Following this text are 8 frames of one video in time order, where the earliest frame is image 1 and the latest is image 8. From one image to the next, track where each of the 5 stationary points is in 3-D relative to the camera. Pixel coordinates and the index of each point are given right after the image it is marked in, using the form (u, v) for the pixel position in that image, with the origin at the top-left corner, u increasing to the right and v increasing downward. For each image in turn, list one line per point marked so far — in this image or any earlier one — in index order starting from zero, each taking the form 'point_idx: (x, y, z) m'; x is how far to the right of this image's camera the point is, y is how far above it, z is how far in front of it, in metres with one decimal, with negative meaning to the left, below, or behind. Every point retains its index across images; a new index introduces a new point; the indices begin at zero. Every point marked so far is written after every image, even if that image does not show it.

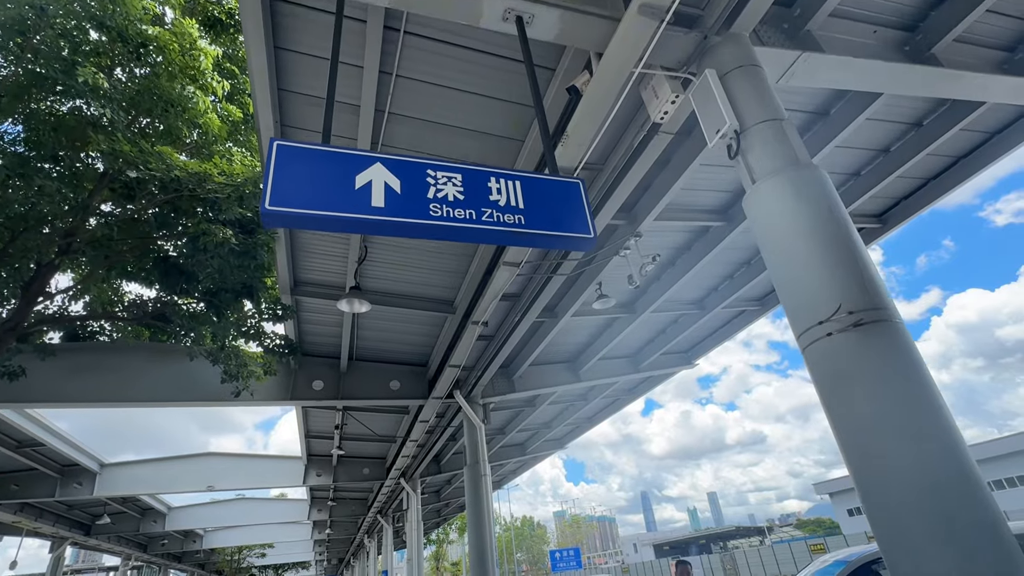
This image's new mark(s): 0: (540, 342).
0: (+0.5, -0.8, +8.2) m
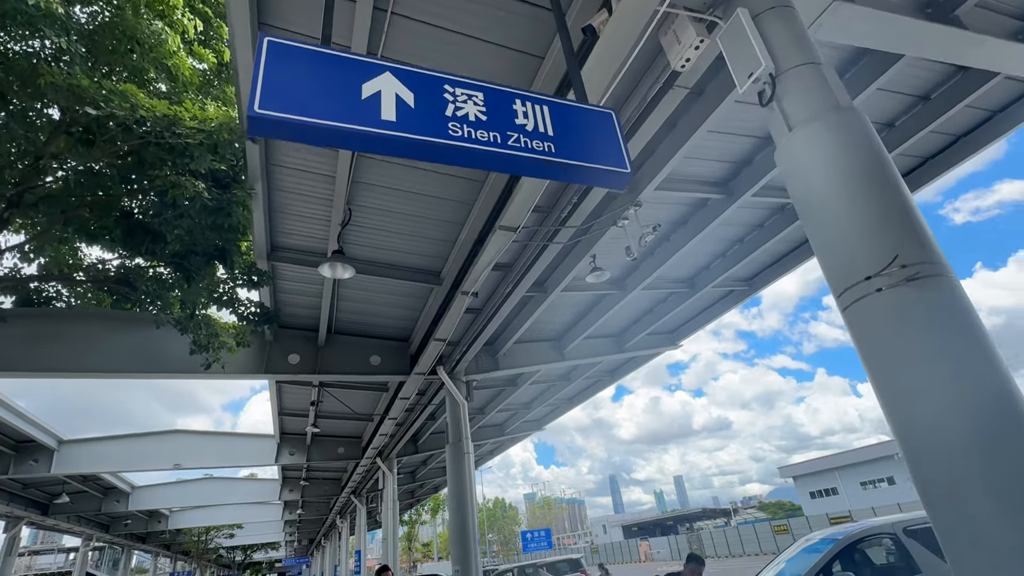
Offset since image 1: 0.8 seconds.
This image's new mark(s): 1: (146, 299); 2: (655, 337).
0: (+0.3, -0.4, +8.0) m
1: (-4.0, -0.2, +5.8) m
2: (+2.9, -1.0, +10.7) m
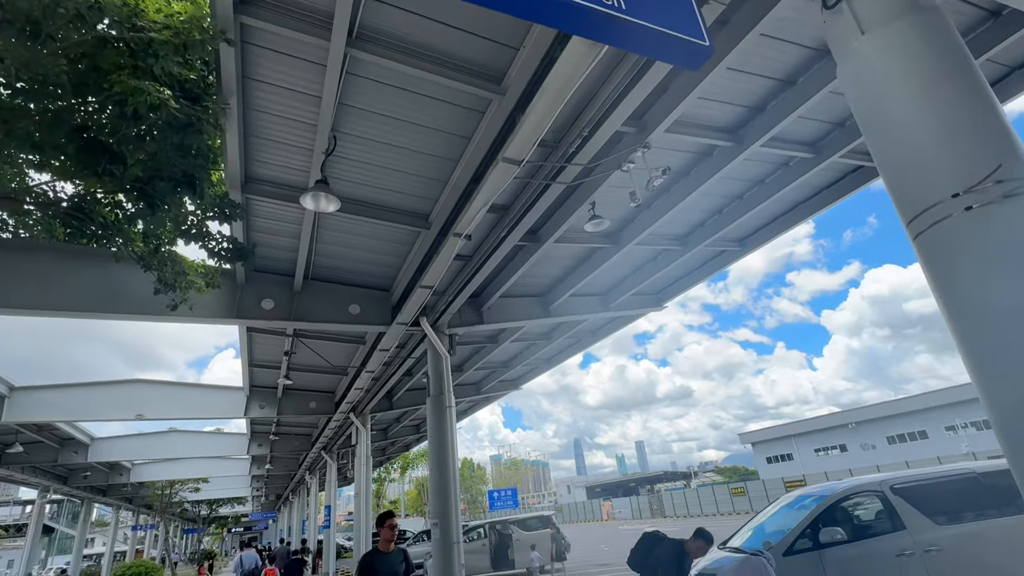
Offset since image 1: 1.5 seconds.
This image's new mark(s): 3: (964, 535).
0: (+0.1, +0.3, +7.7) m
1: (-4.0, +0.5, +5.2) m
2: (+2.5, -0.2, +10.5) m
3: (+4.5, -2.4, +5.2) m
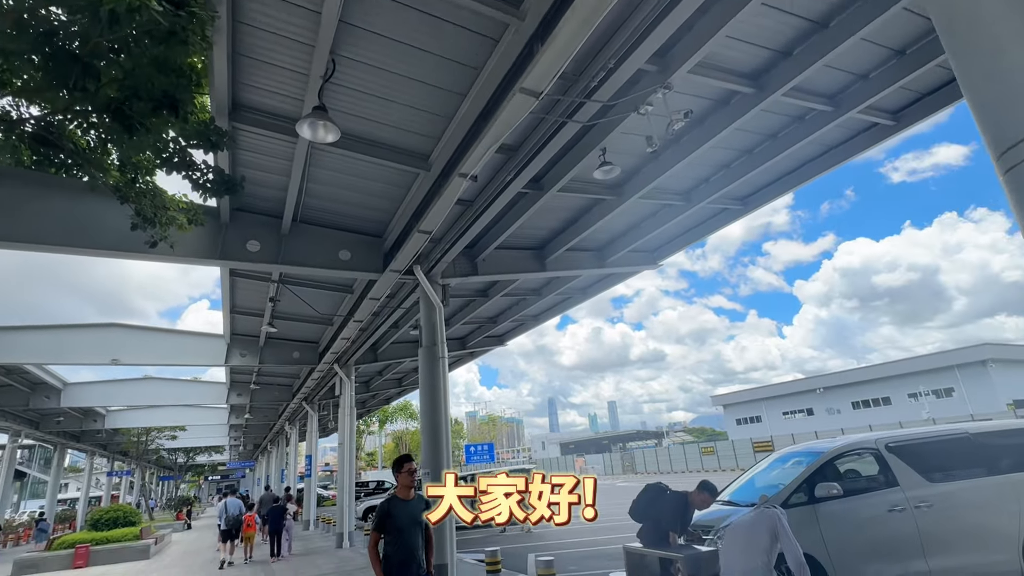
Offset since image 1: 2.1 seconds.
0: (+0.1, +1.0, +7.4) m
1: (-3.9, +1.2, +4.8) m
2: (+2.4, +0.7, +10.4) m
3: (+4.4, -2.0, +5.3) m
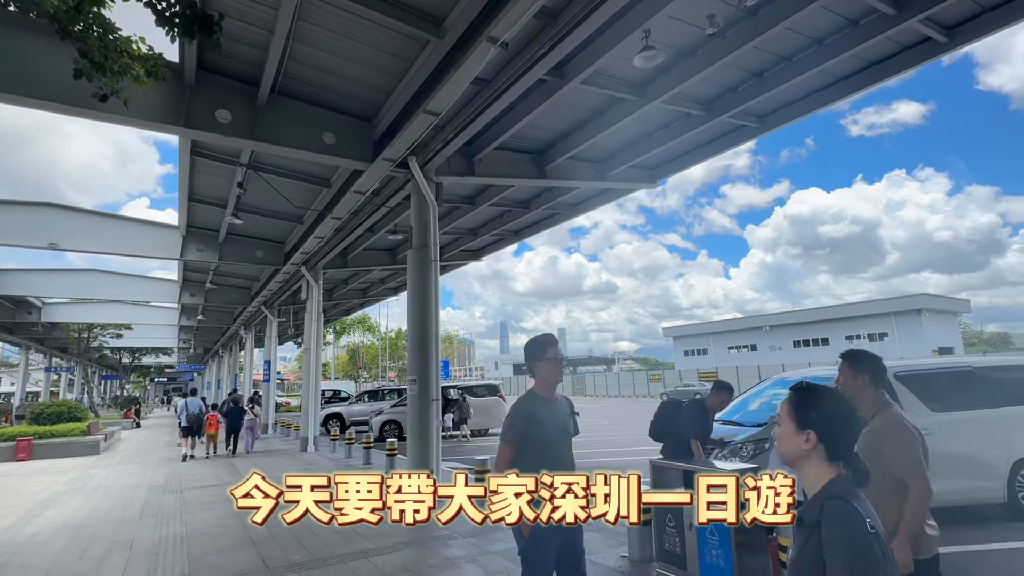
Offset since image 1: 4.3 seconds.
0: (+0.2, +2.2, +6.6) m
1: (-3.6, +2.3, +3.7) m
2: (+2.3, +2.2, +9.8) m
3: (+4.5, -1.4, +5.4) m
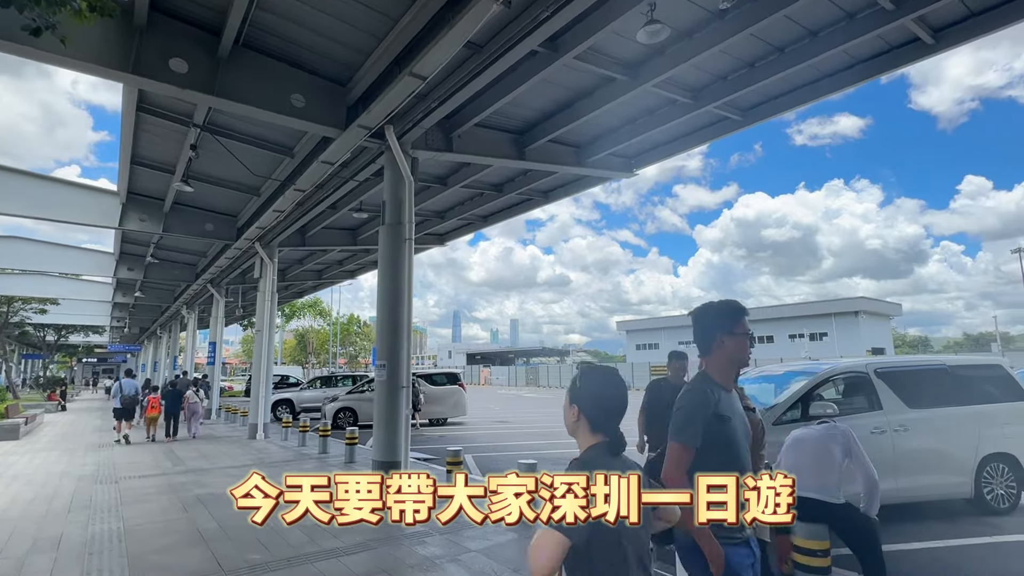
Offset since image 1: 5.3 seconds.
0: (+0.1, +2.4, +6.3) m
1: (-3.4, +2.6, +3.0) m
2: (+1.9, +2.4, +9.6) m
3: (+4.3, -1.3, +5.4) m
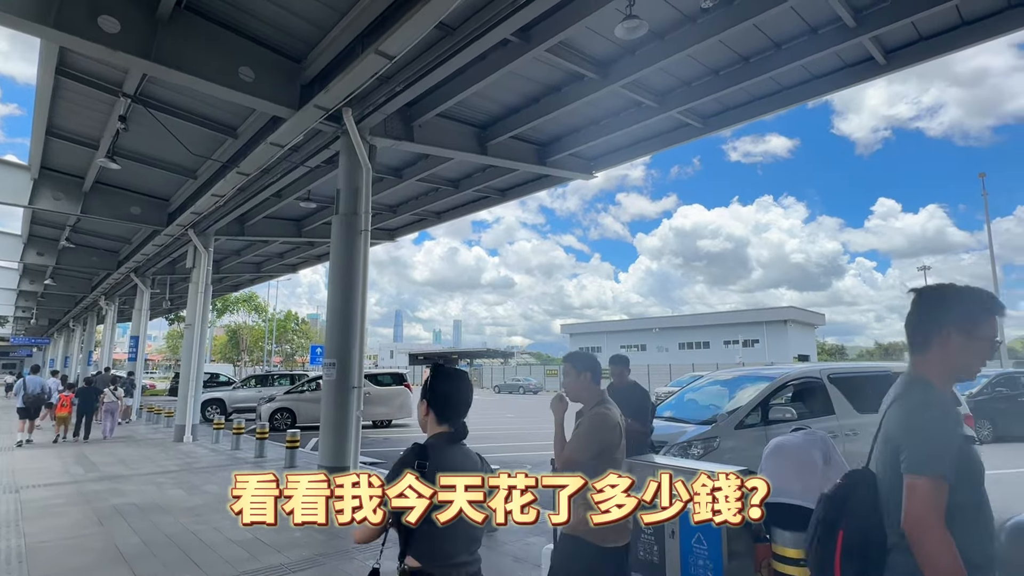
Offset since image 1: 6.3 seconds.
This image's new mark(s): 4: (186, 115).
0: (-0.3, +2.5, +6.0) m
1: (-3.4, +2.7, +2.5) m
2: (+1.1, +2.3, +9.6) m
3: (+3.9, -1.4, +5.6) m
4: (-4.4, +2.3, +7.1) m
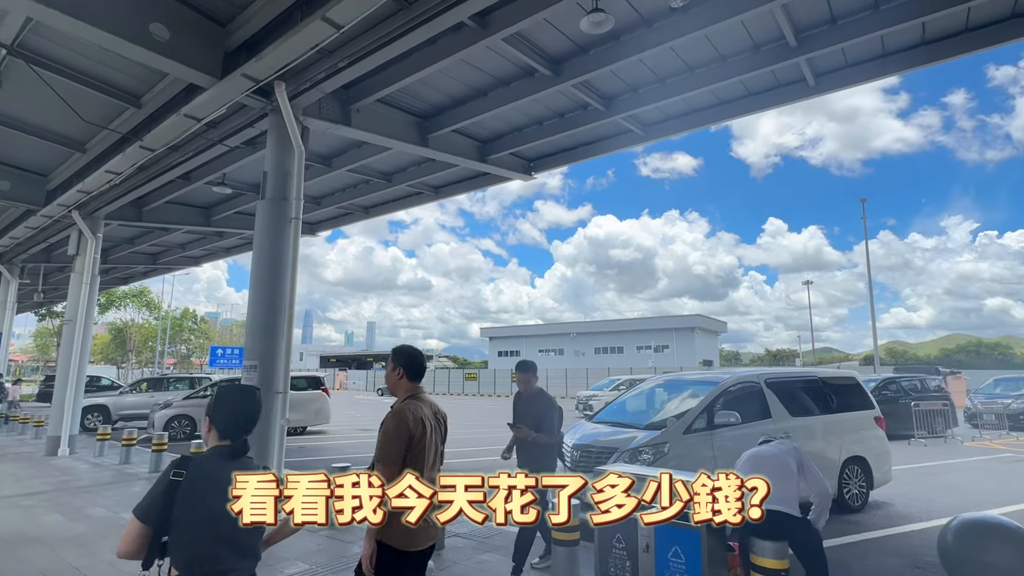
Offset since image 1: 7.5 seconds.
0: (-0.8, +2.5, +5.7) m
1: (-3.3, +2.8, +1.7) m
2: (+0.1, +2.3, +9.4) m
3: (+3.3, -1.5, +5.9) m
4: (-5.0, +2.4, +6.1) m
